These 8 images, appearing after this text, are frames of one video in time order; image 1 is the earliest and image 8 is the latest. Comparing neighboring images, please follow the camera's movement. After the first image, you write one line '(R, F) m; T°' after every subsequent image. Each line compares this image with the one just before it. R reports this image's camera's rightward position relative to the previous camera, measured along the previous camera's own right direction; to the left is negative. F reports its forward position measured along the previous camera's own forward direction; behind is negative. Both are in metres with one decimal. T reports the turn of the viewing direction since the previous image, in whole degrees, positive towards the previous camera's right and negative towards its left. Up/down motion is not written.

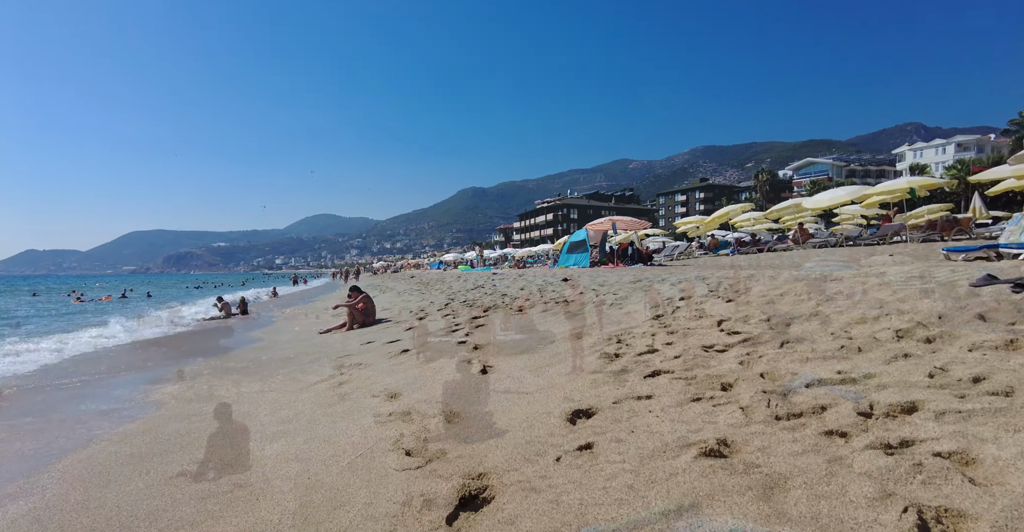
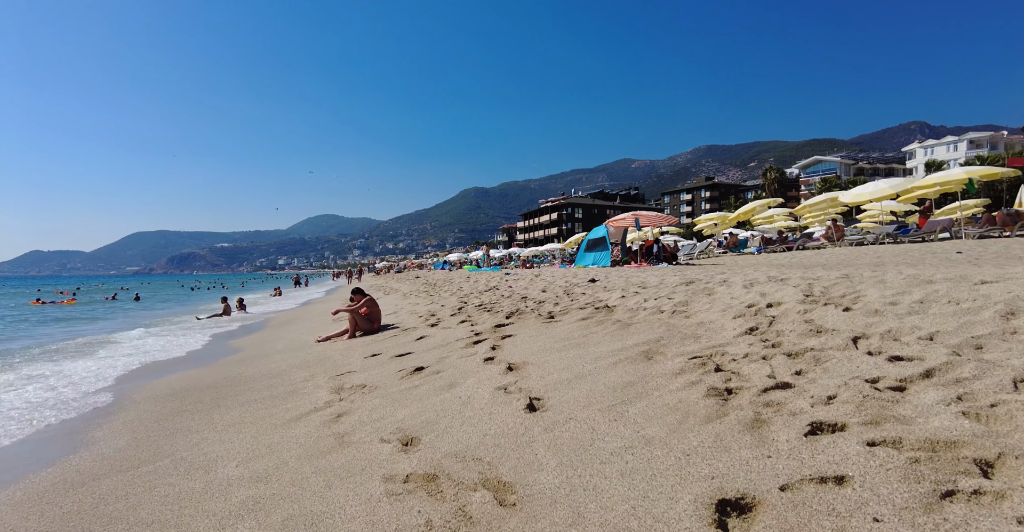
(-0.3, +1.0) m; 0°
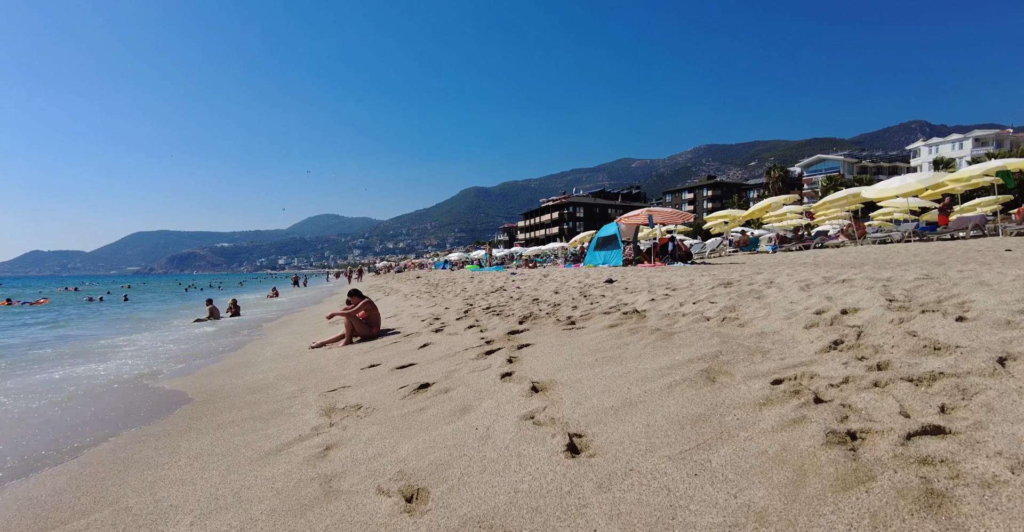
(-0.2, +0.7) m; 0°
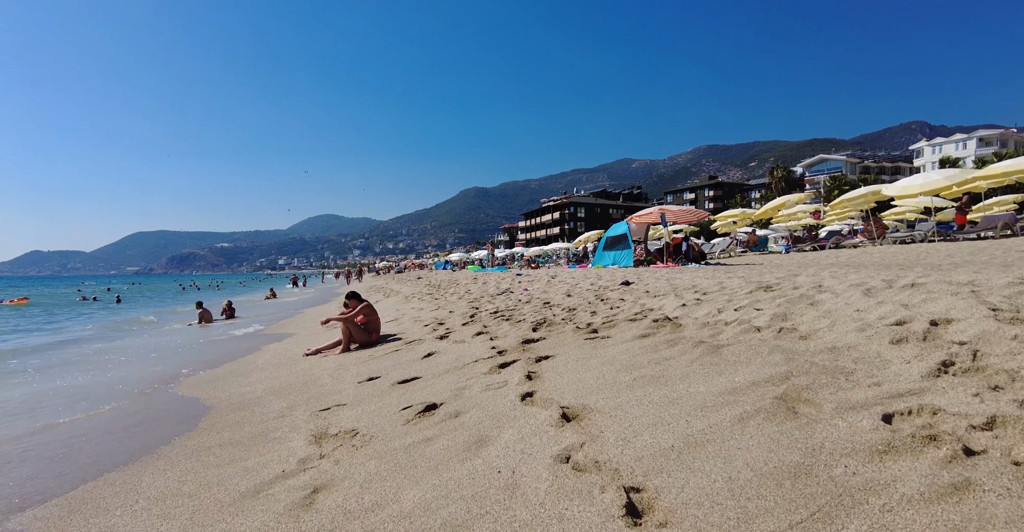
(-0.1, +0.6) m; 0°
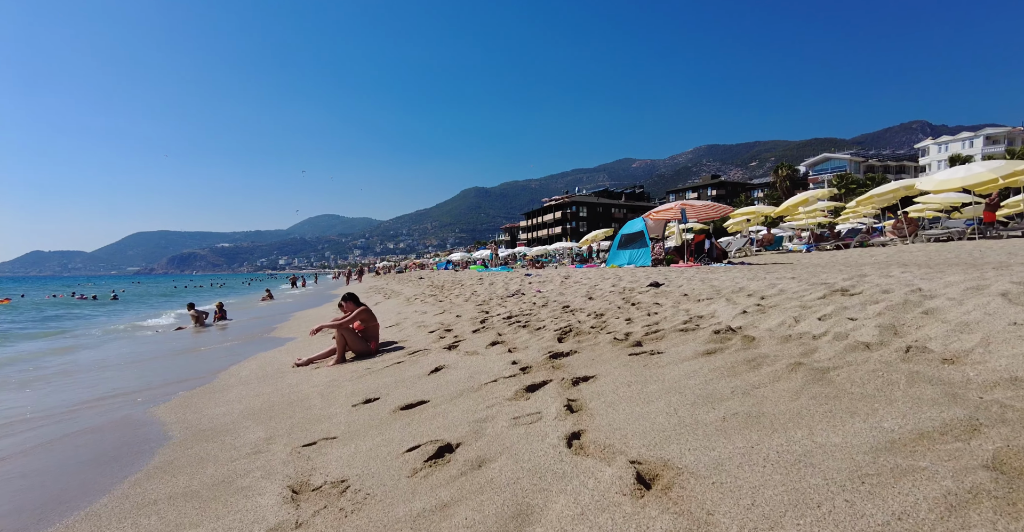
(-0.2, +0.8) m; 0°
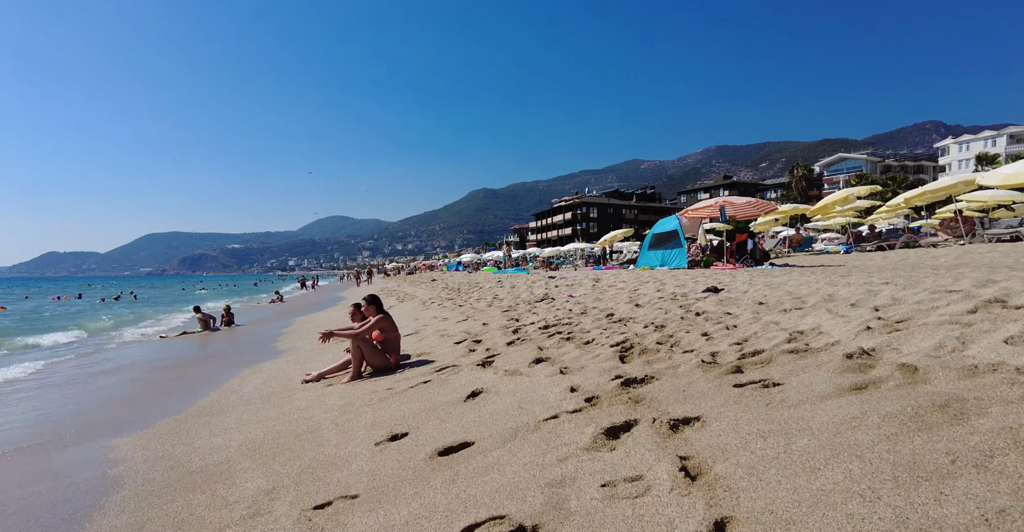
(-0.3, +0.8) m; -1°
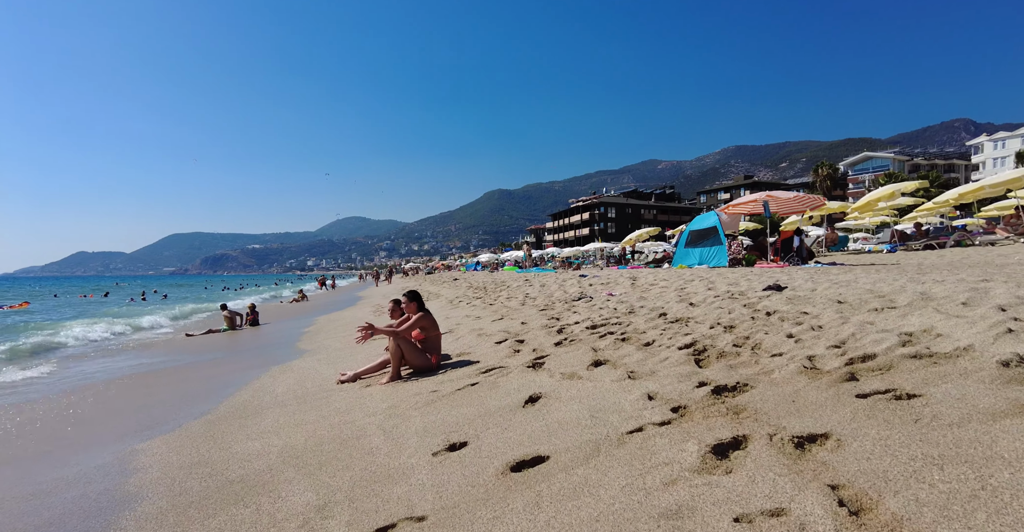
(-0.3, +0.4) m; -2°
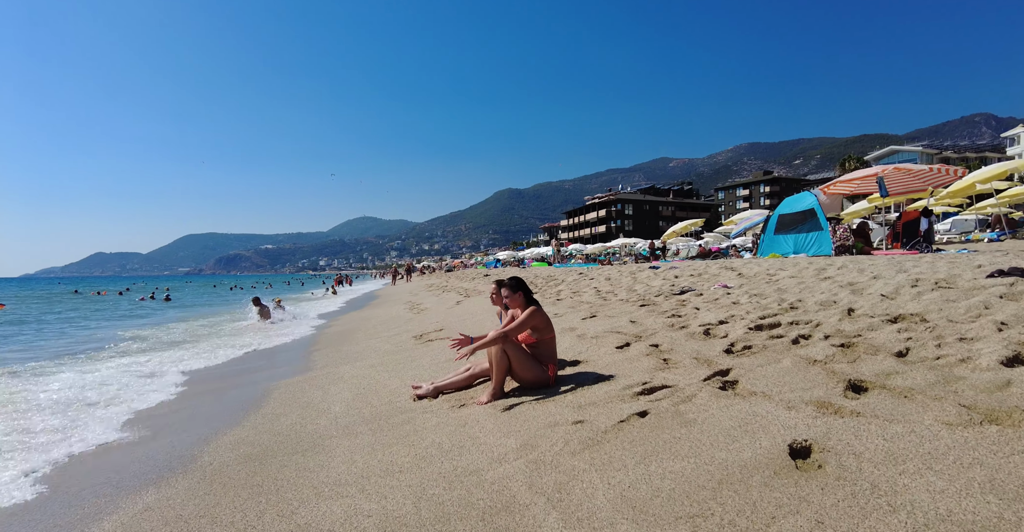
(-1.0, +1.5) m; -1°
